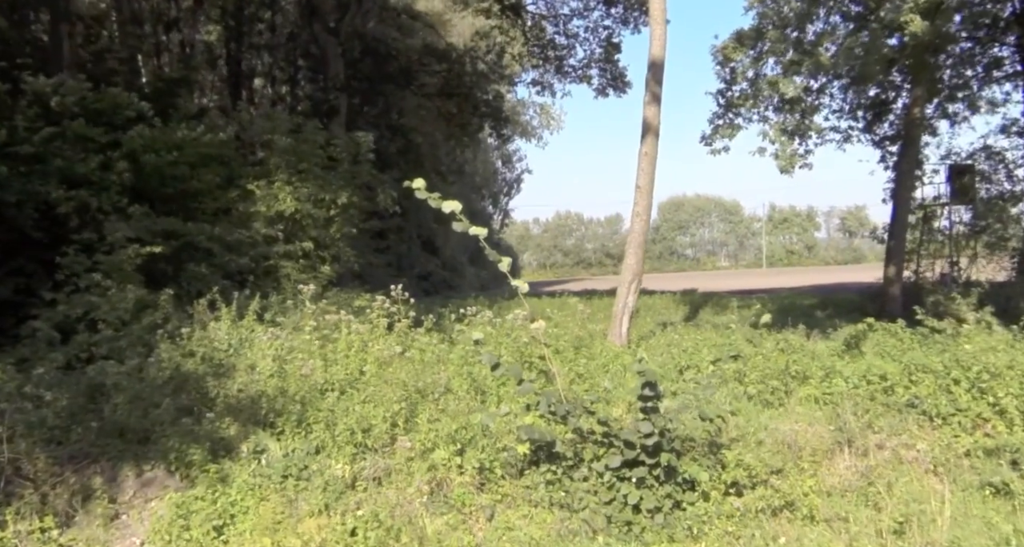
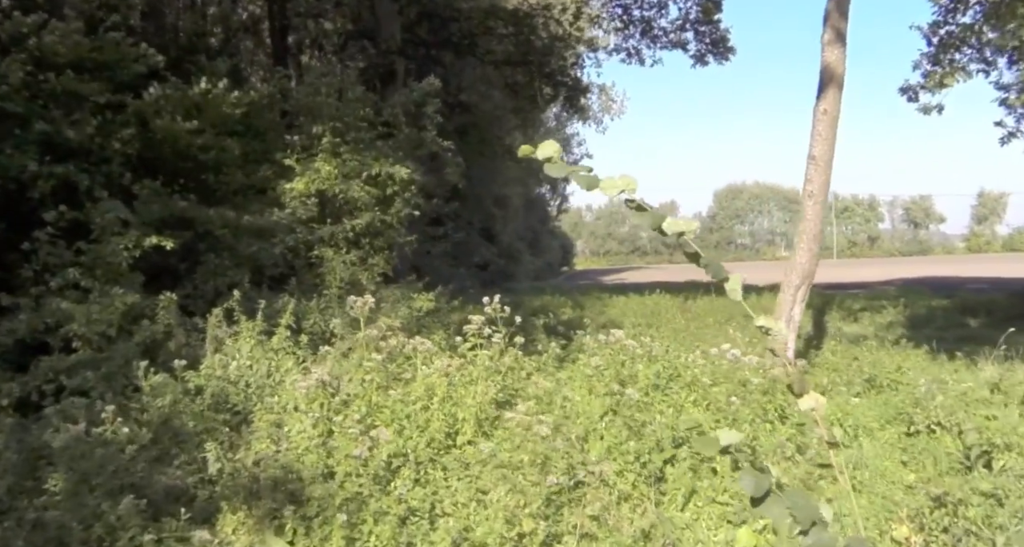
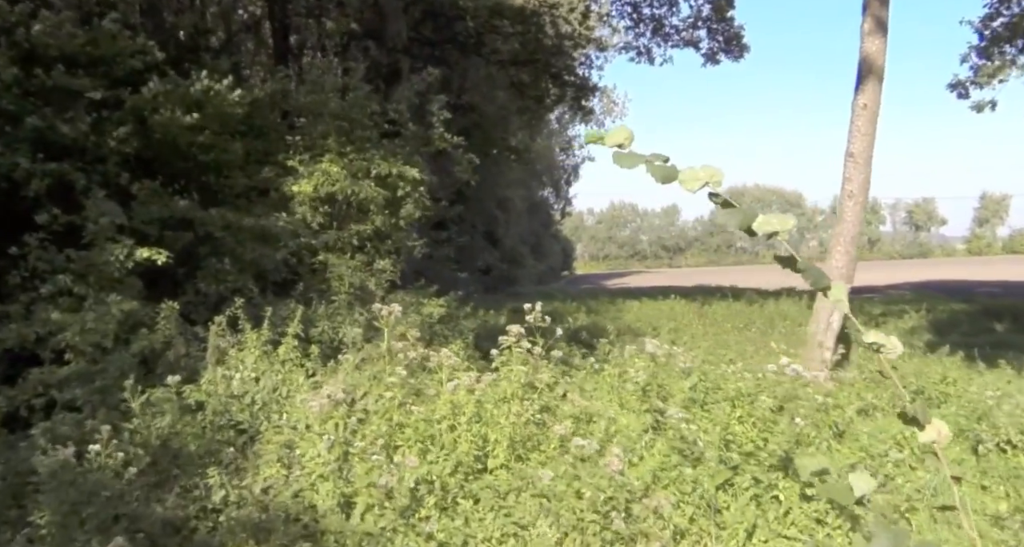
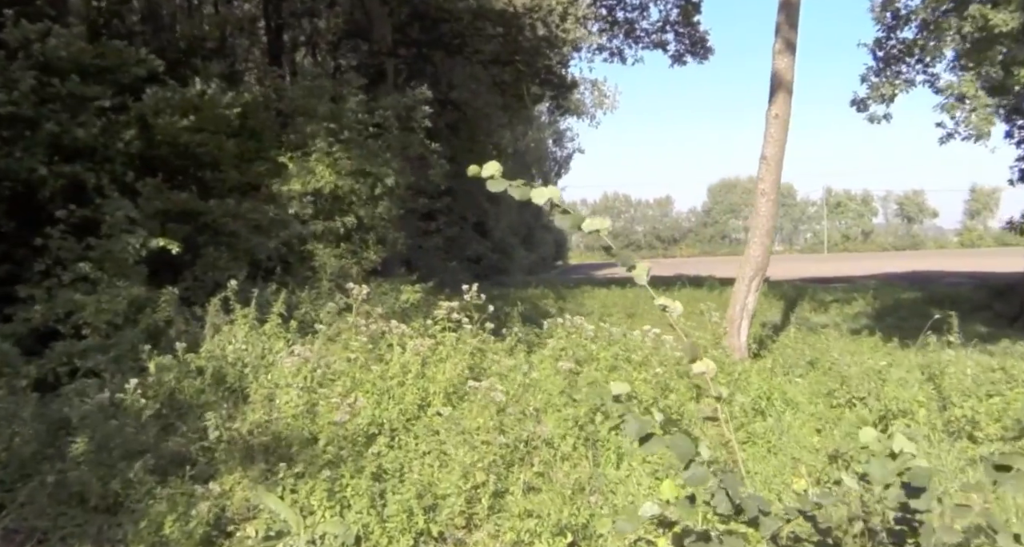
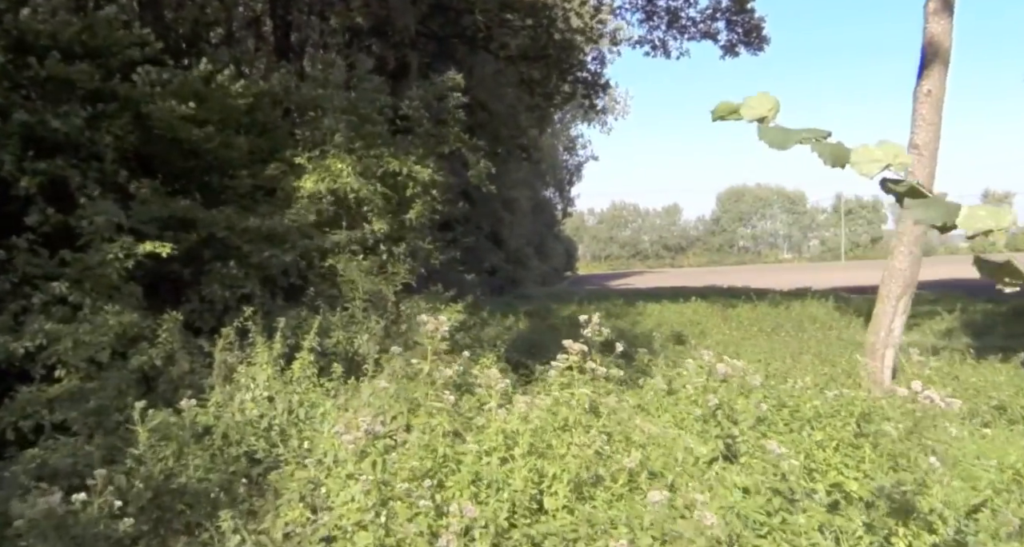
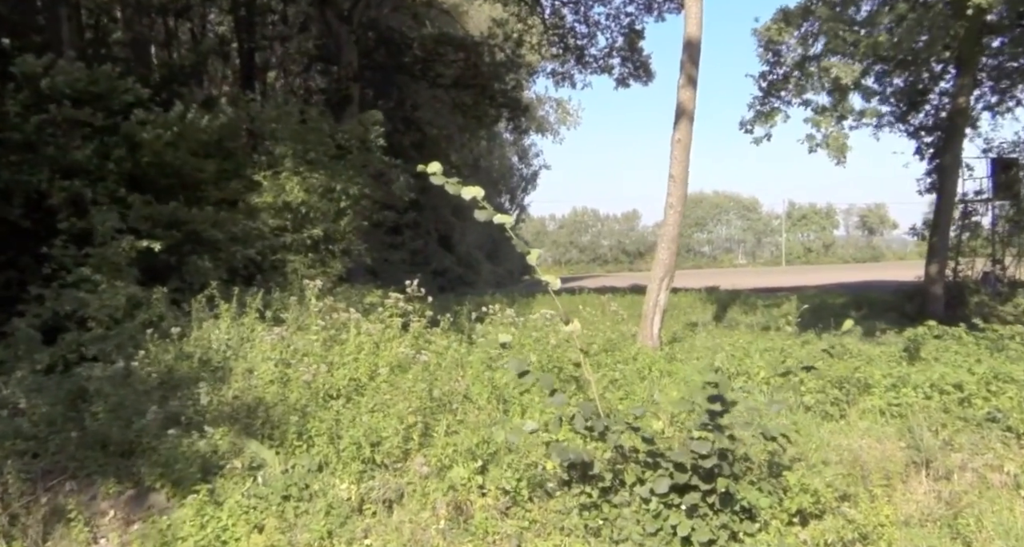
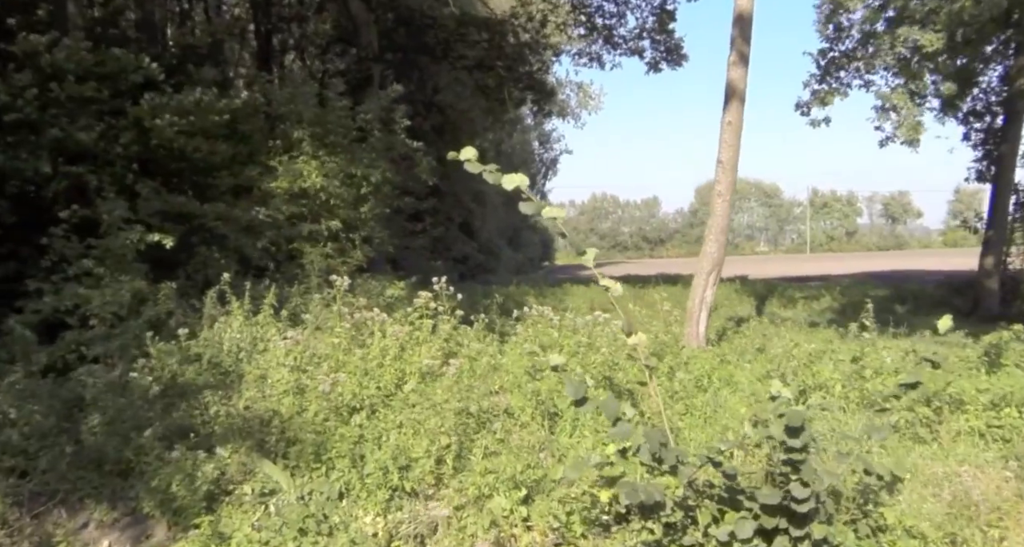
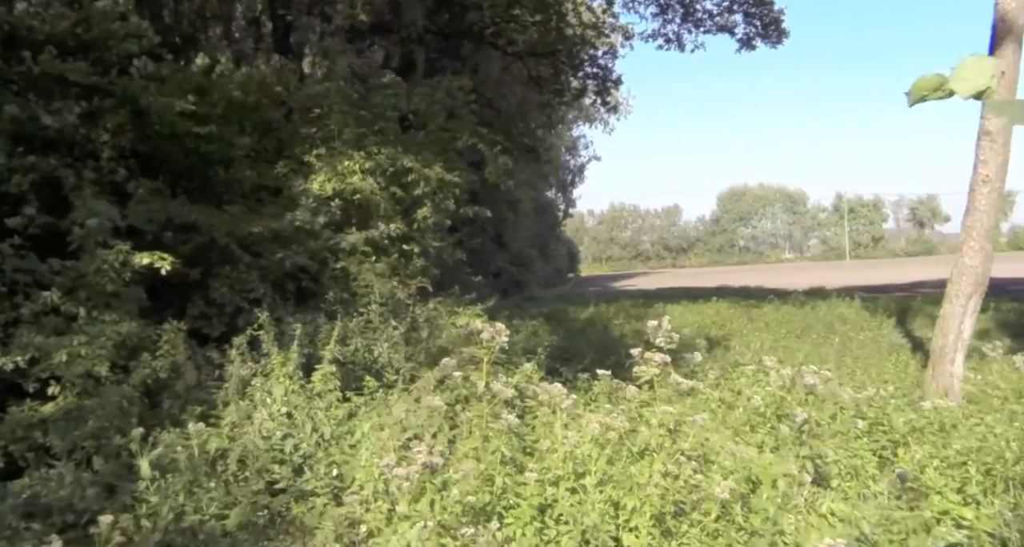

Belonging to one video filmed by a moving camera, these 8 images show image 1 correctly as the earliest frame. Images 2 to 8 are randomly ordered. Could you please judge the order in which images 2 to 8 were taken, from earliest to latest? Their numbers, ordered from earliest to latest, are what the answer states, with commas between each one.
6, 7, 4, 2, 3, 5, 8
